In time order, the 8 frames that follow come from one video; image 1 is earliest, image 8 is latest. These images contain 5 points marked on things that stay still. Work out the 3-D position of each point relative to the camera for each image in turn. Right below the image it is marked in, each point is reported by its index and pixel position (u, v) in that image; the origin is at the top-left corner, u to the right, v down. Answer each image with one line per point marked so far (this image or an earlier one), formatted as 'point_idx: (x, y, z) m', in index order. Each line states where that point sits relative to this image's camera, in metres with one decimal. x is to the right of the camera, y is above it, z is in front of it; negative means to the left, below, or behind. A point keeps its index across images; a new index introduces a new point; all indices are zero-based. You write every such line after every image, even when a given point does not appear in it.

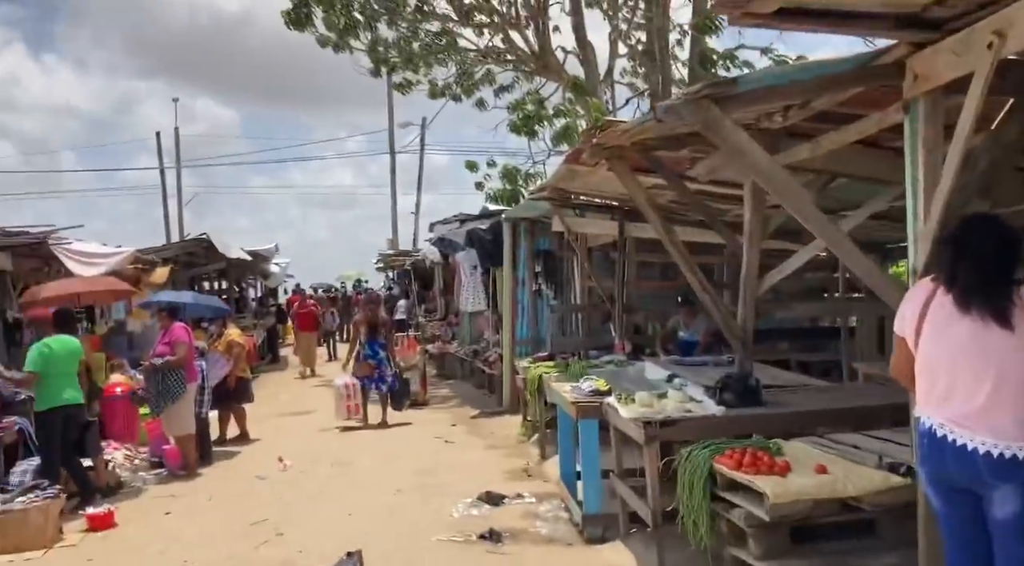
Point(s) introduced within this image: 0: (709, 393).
0: (+1.0, -0.6, +5.1) m
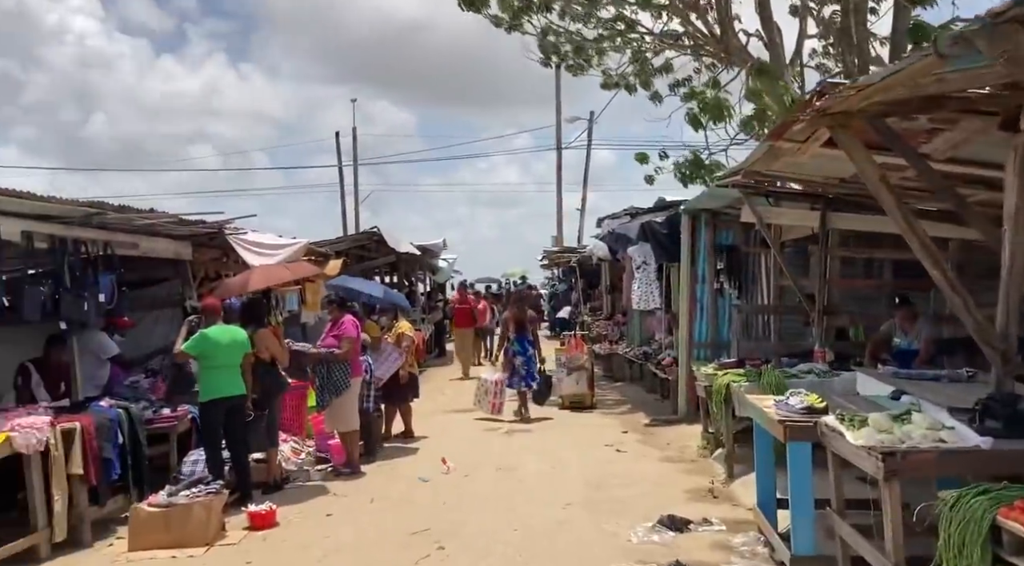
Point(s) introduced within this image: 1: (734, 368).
0: (+1.9, -0.6, +4.1) m
1: (+2.0, -0.8, +8.5) m
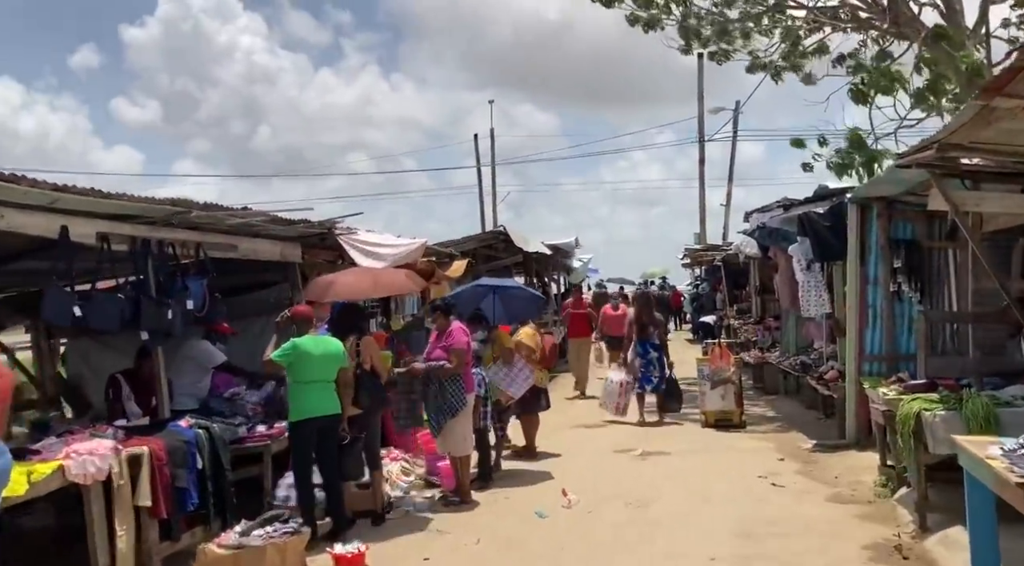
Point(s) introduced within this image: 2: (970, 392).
0: (+2.3, -0.6, +2.6) m
1: (+2.9, -0.8, +6.9) m
2: (+3.1, -0.7, +6.6) m
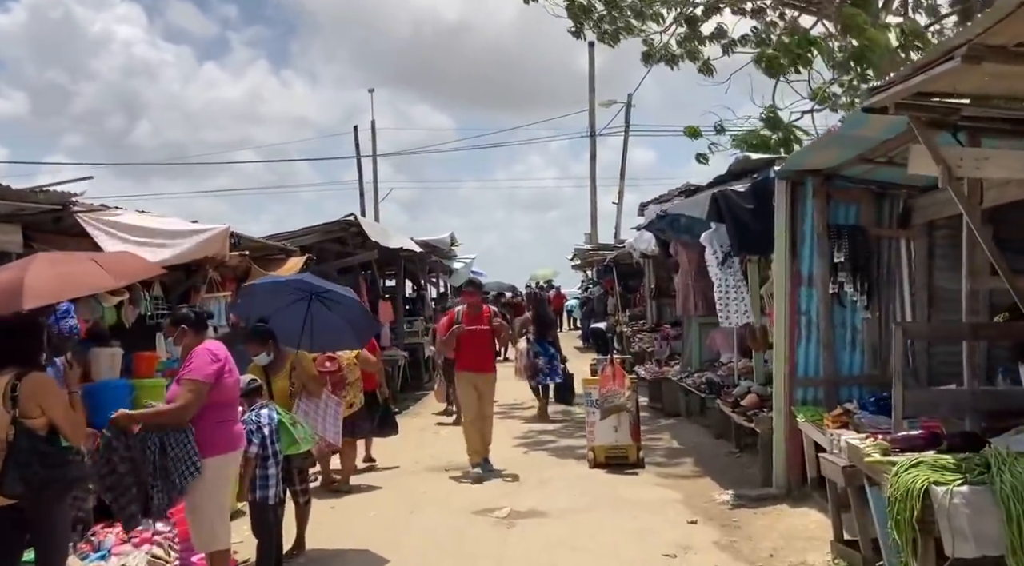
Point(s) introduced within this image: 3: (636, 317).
0: (+1.7, -0.6, 0.0) m
1: (+1.9, -0.8, +4.4) m
2: (+2.1, -0.7, +4.1) m
3: (+2.4, -0.7, +18.8) m
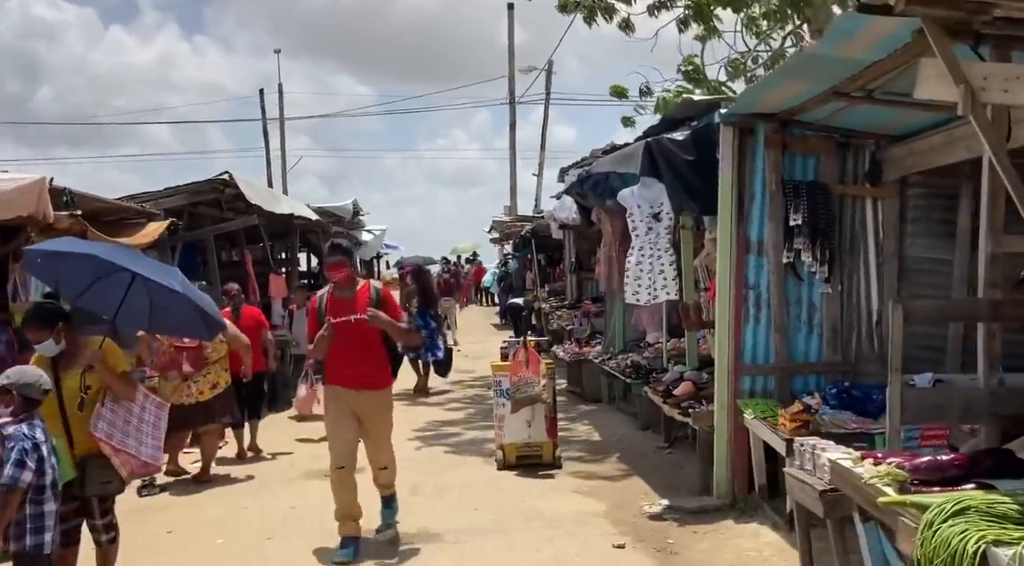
0: (+1.6, -0.6, -1.4) m
1: (+1.4, -0.7, +3.0) m
2: (+1.7, -0.6, +2.8) m
3: (+0.8, -0.2, +17.4) m
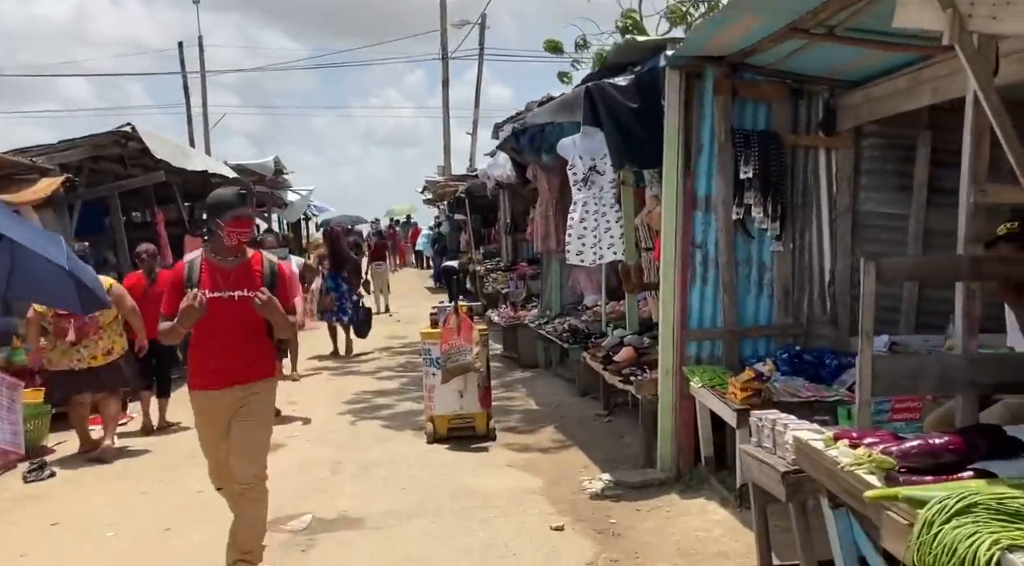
0: (+1.6, -0.6, -1.8) m
1: (+1.2, -0.5, +2.6) m
2: (+1.5, -0.5, +2.3) m
3: (-0.4, +0.5, +16.8) m
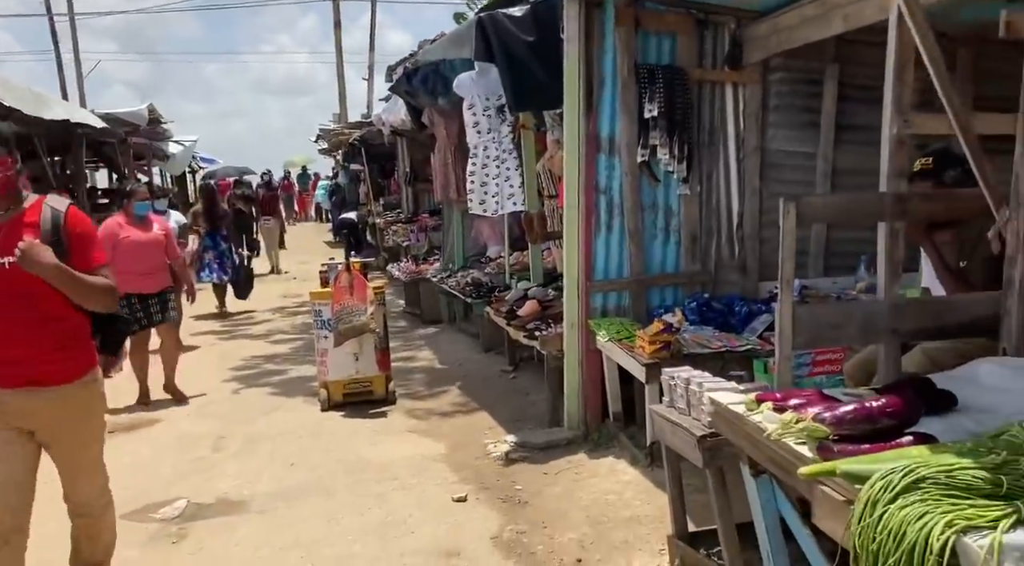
0: (+1.8, -0.7, -2.0) m
1: (+0.9, -0.4, +2.2) m
2: (+1.2, -0.4, +2.0) m
3: (-2.1, +1.3, +16.2) m
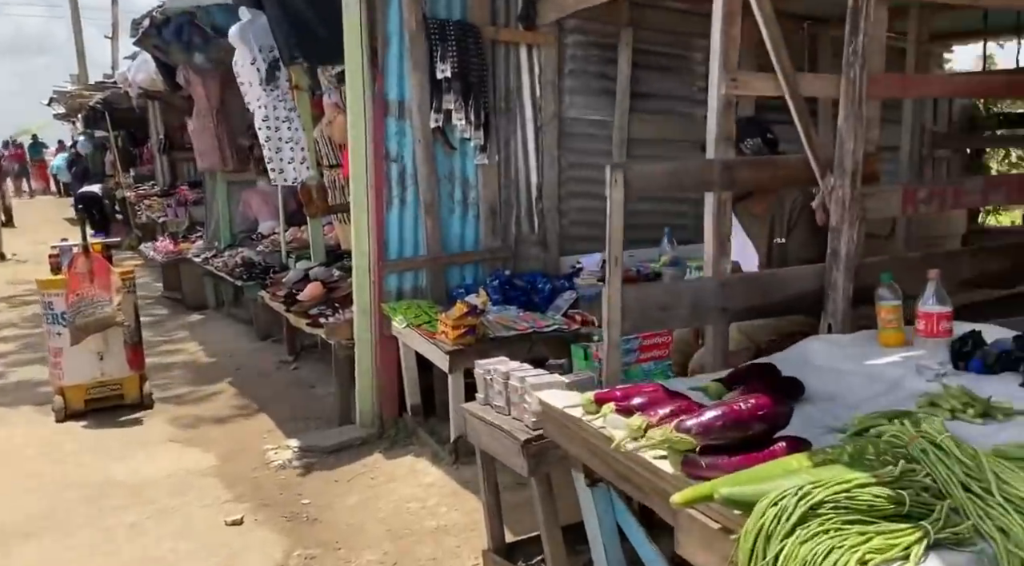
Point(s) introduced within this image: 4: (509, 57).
0: (+2.4, -0.7, -2.1) m
1: (+0.5, -0.4, +1.9) m
2: (+0.9, -0.3, +1.7) m
3: (-5.6, +1.6, +14.8) m
4: (0.0, +1.2, +5.3) m
